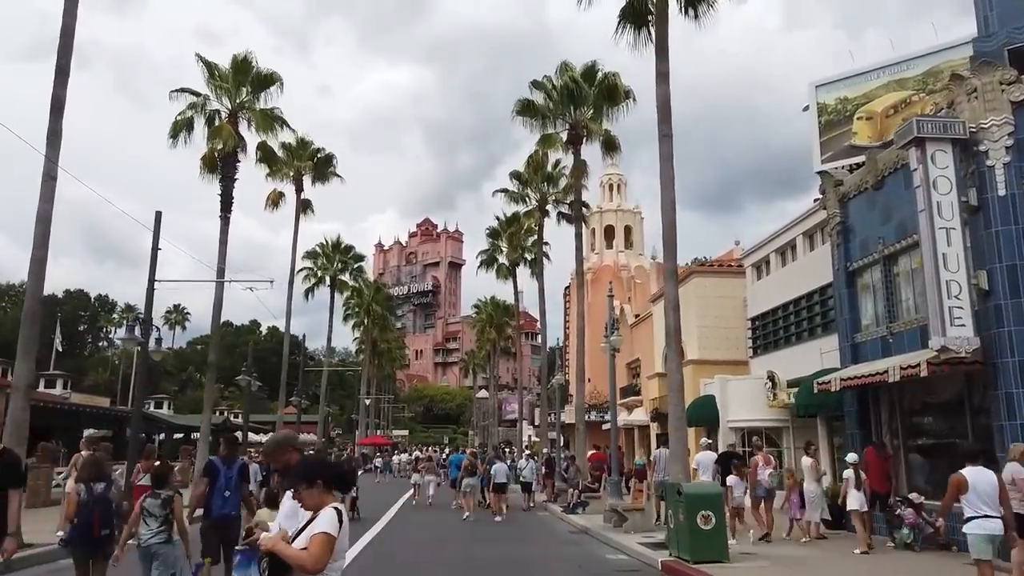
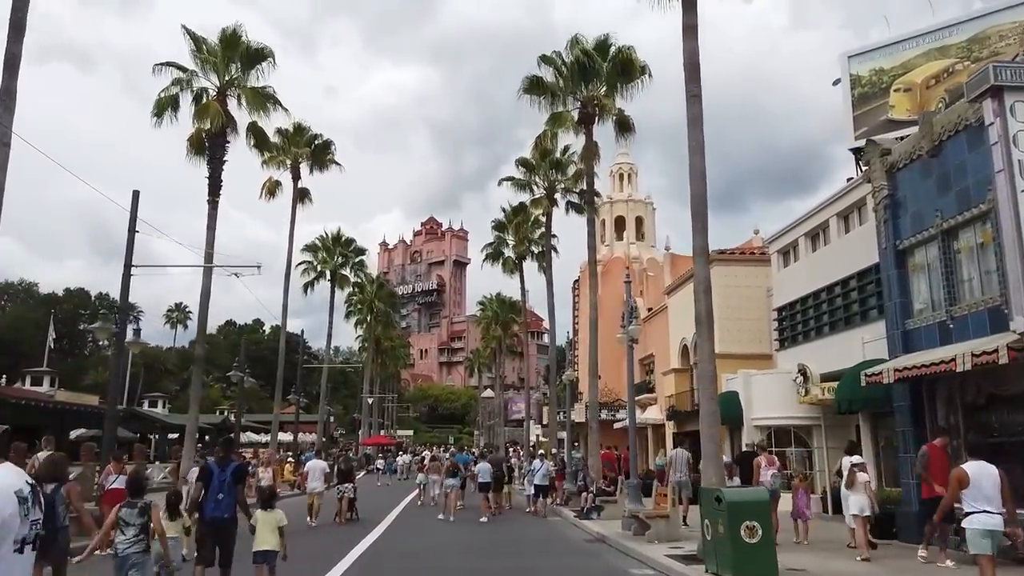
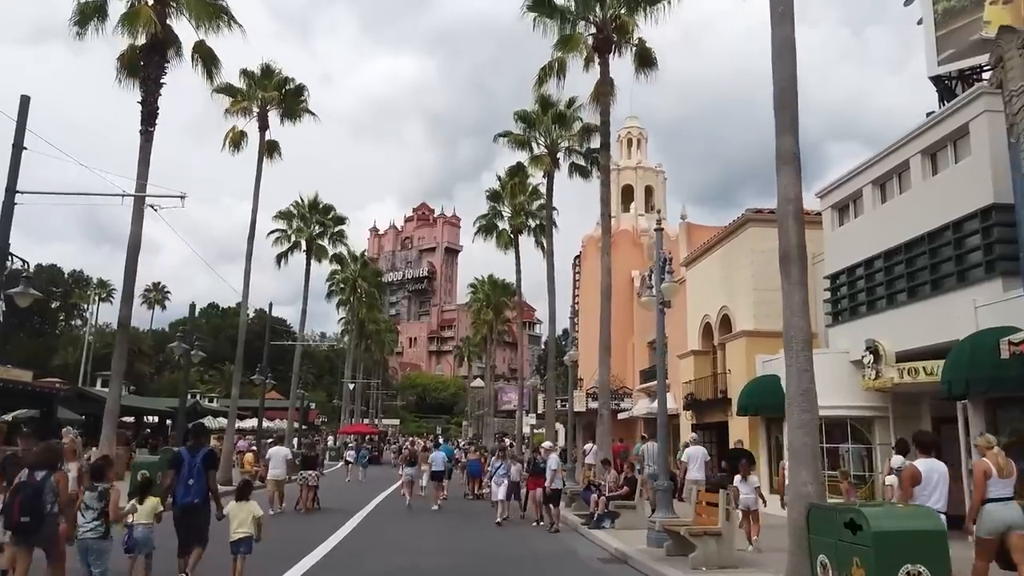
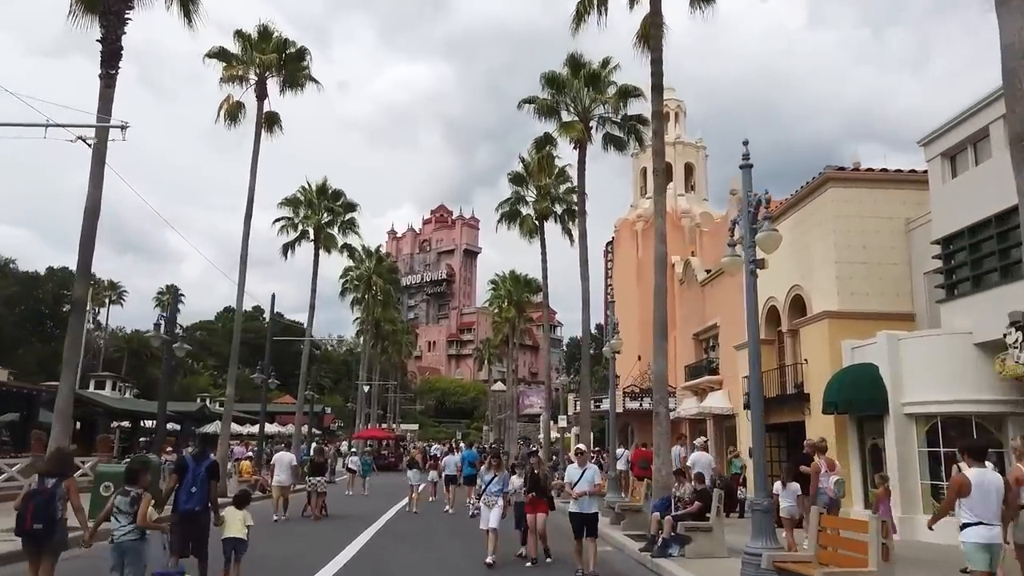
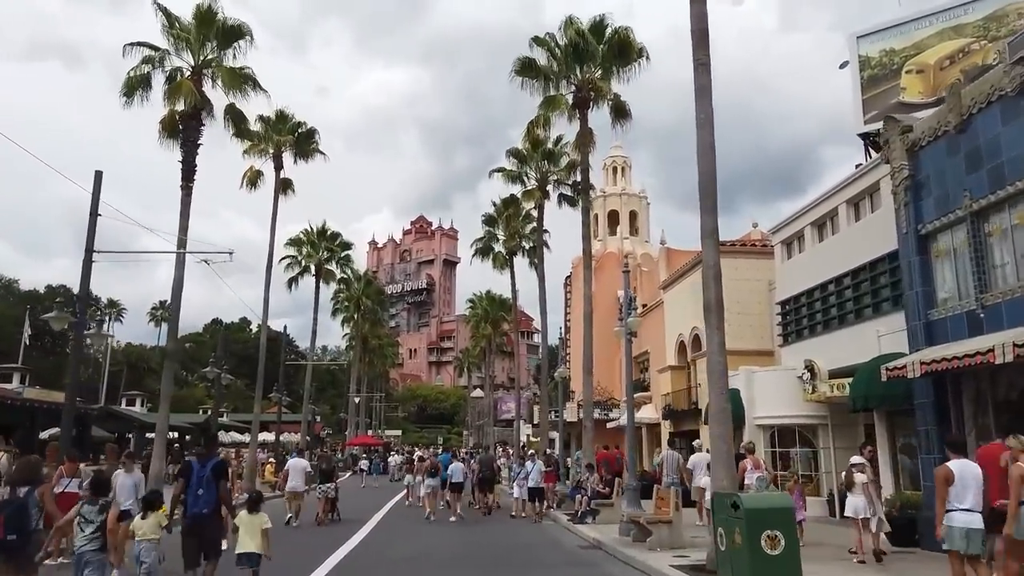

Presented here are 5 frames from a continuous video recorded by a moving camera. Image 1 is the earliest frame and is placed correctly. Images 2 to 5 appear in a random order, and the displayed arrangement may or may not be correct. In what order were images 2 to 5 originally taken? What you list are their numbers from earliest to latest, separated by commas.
2, 5, 3, 4
